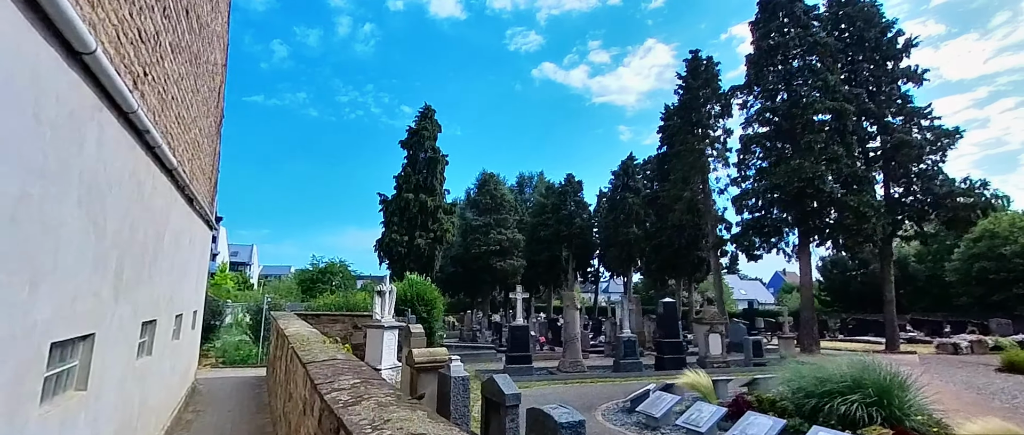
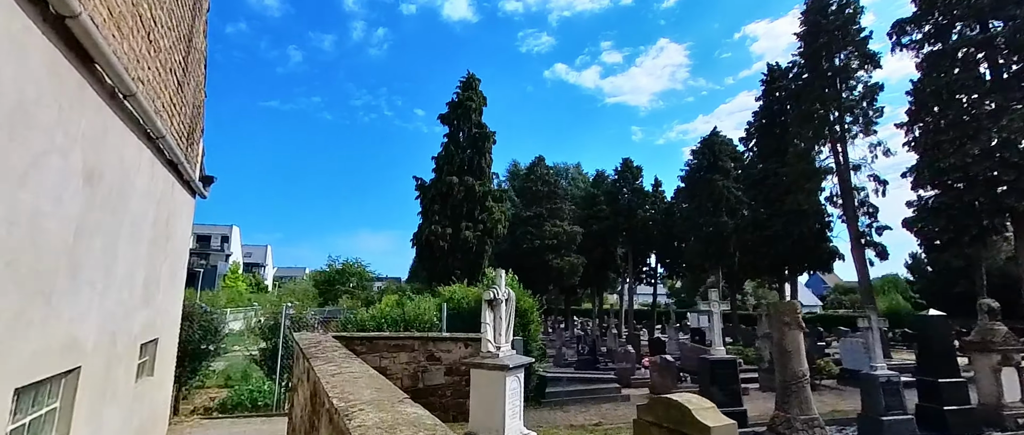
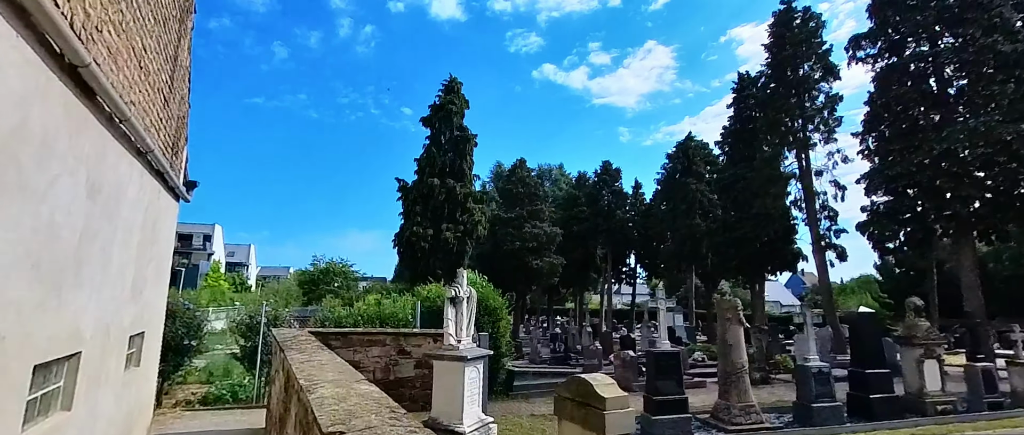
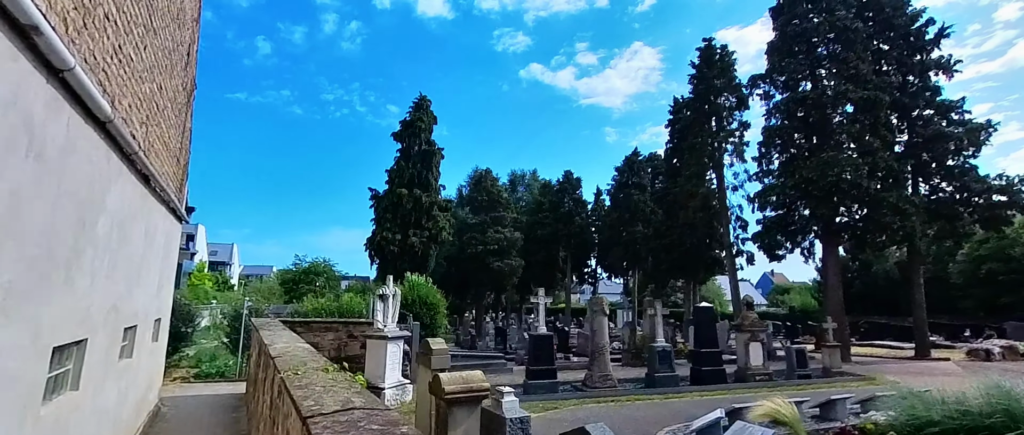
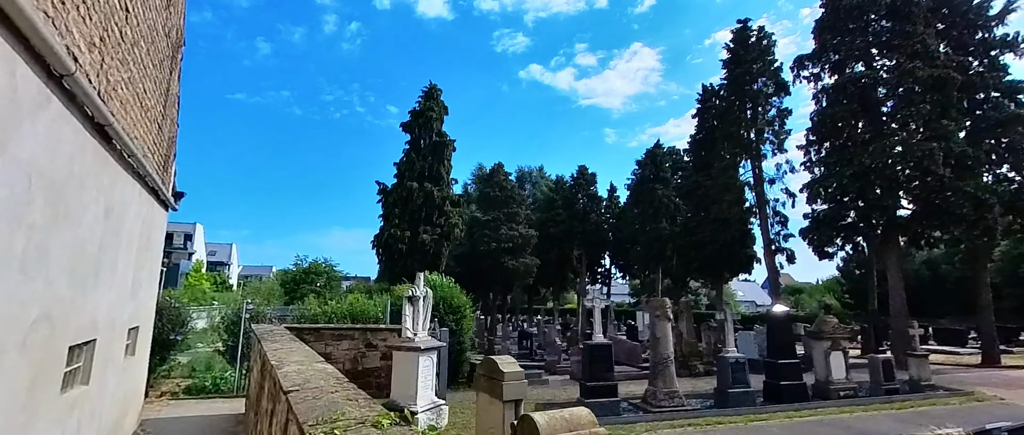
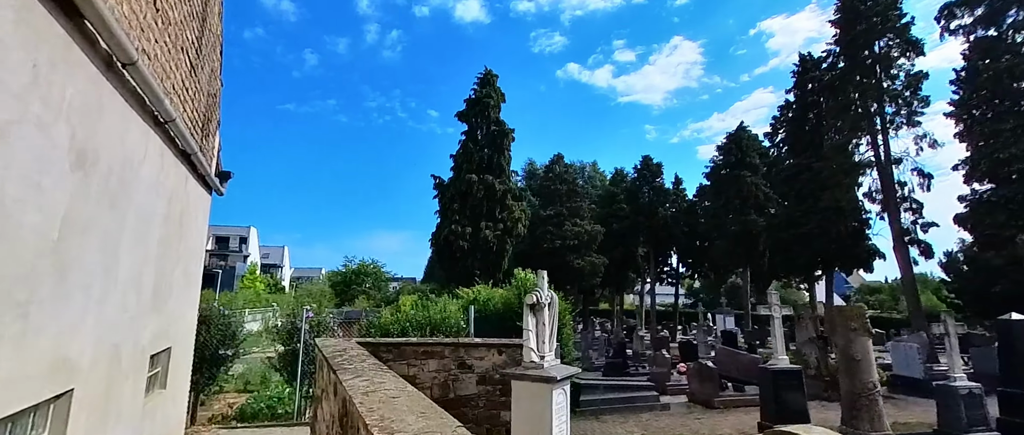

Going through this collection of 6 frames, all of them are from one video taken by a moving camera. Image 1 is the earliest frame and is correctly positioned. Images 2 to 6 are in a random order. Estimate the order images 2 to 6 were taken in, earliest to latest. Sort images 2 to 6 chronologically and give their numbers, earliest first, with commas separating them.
4, 5, 3, 2, 6
